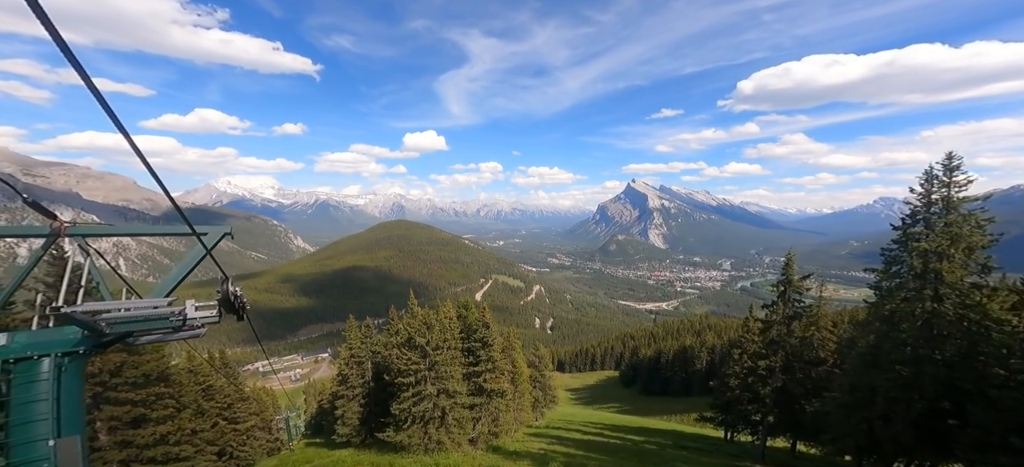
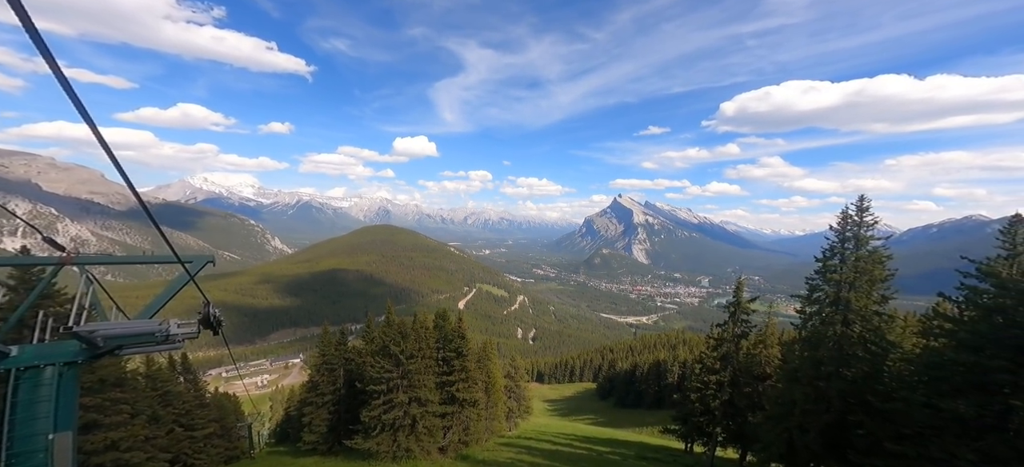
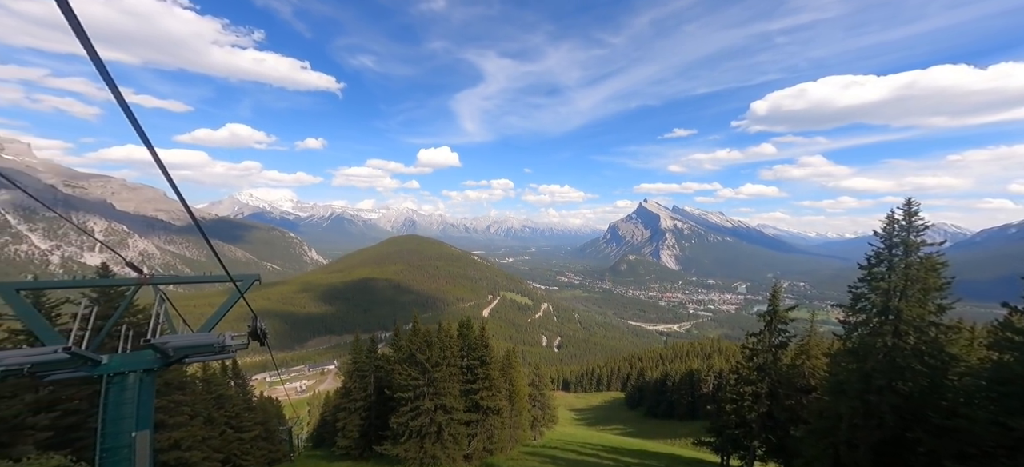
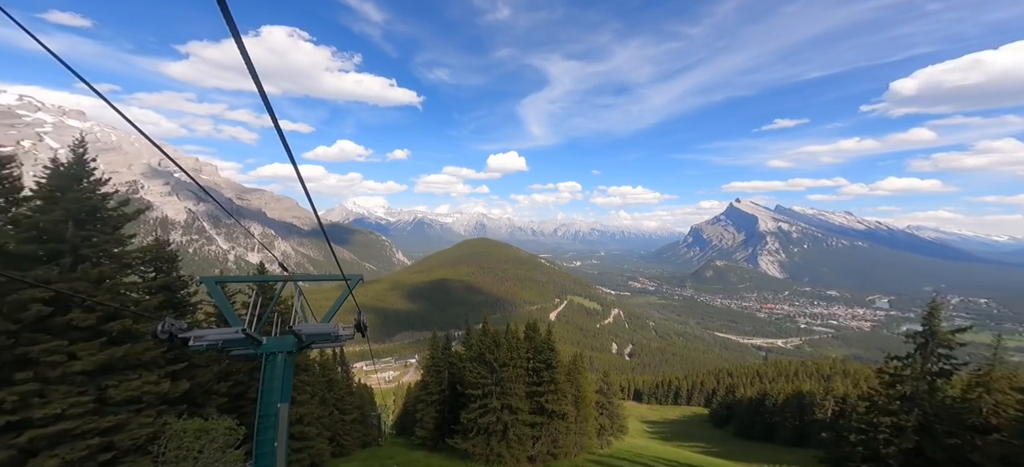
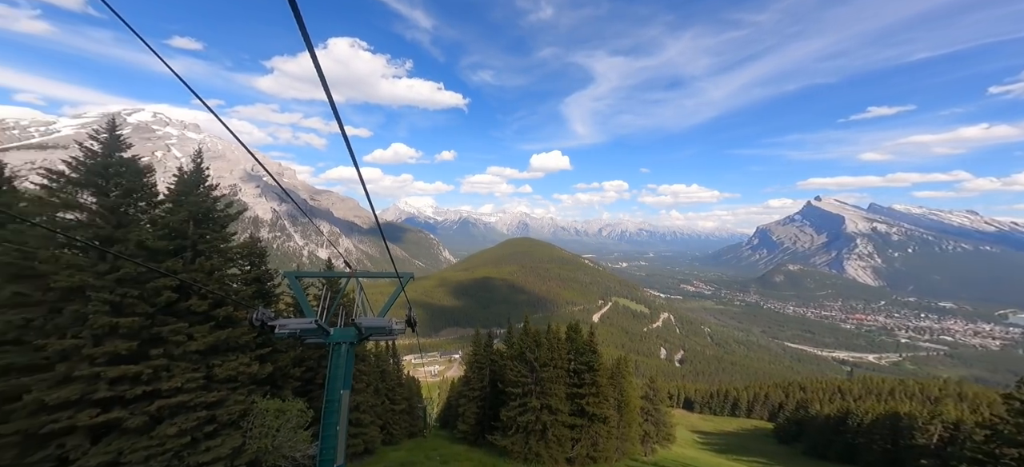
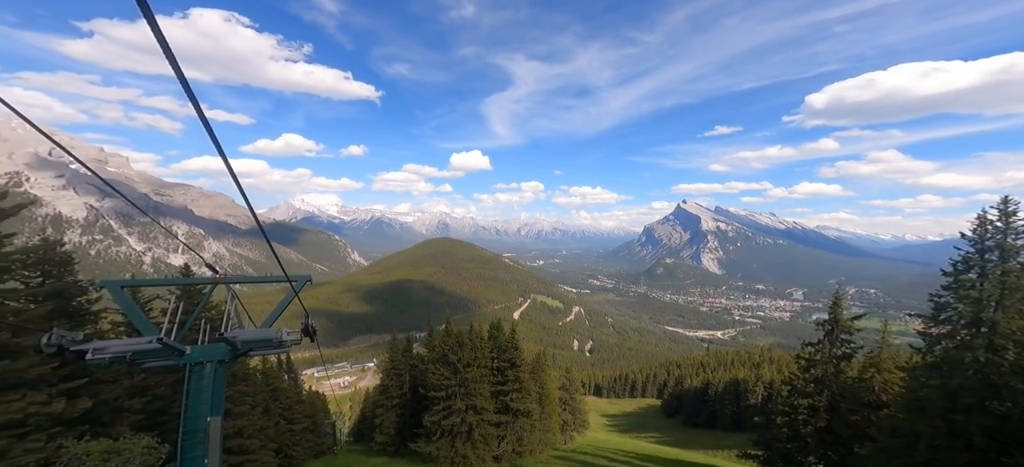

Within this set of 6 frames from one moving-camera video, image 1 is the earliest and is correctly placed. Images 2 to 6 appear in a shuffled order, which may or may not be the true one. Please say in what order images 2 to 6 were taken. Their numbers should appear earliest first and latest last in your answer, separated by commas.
2, 3, 6, 4, 5
